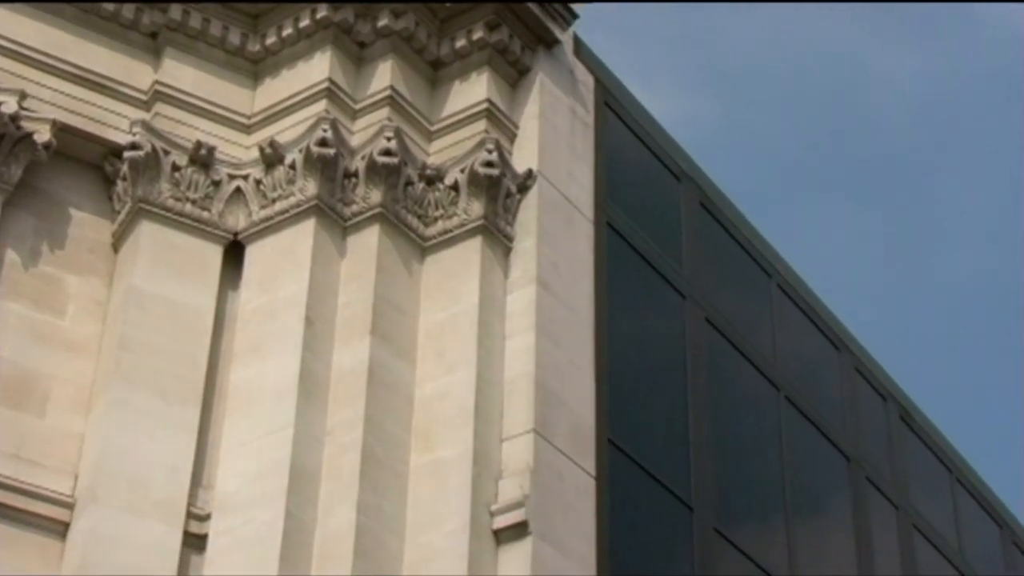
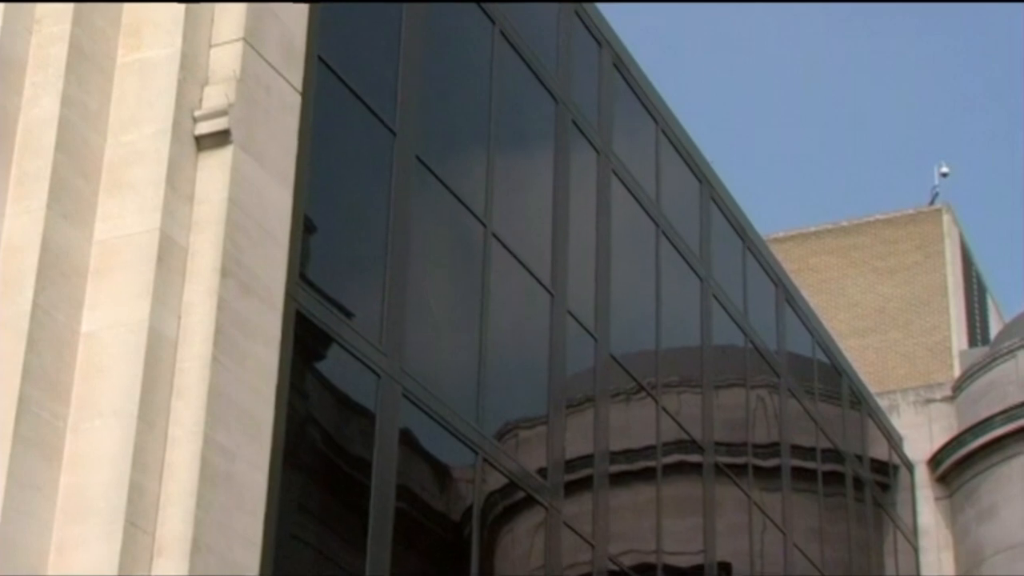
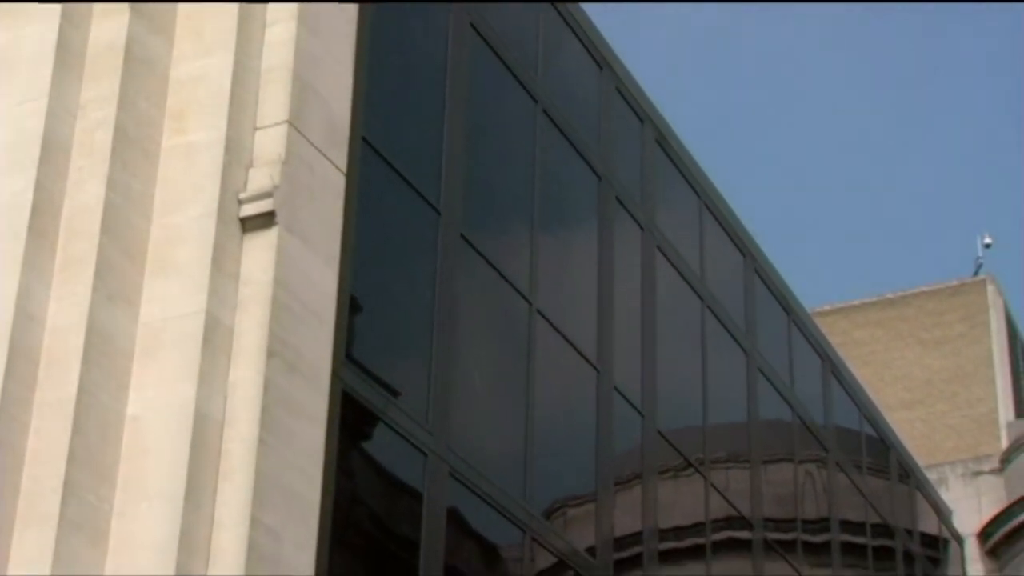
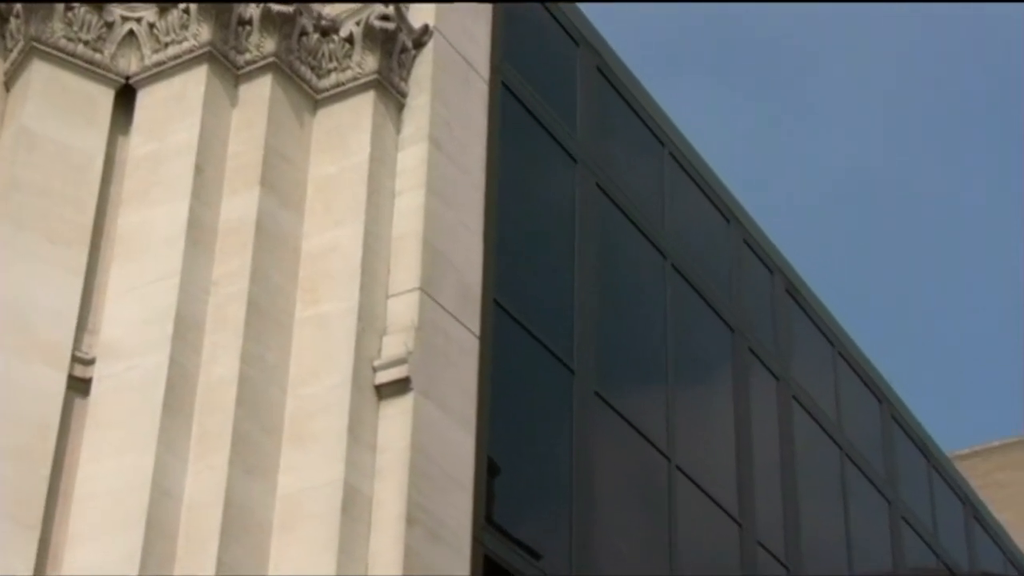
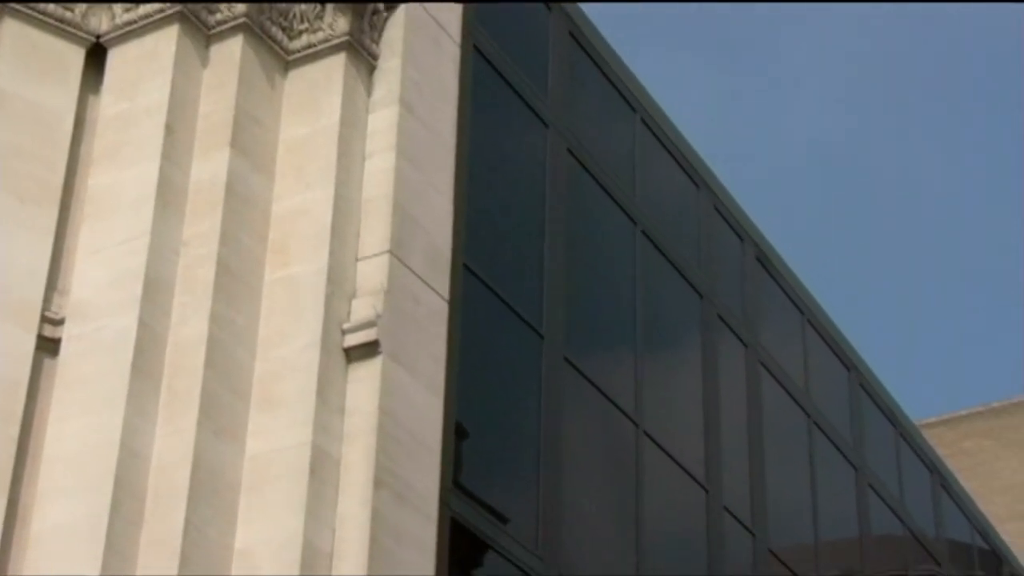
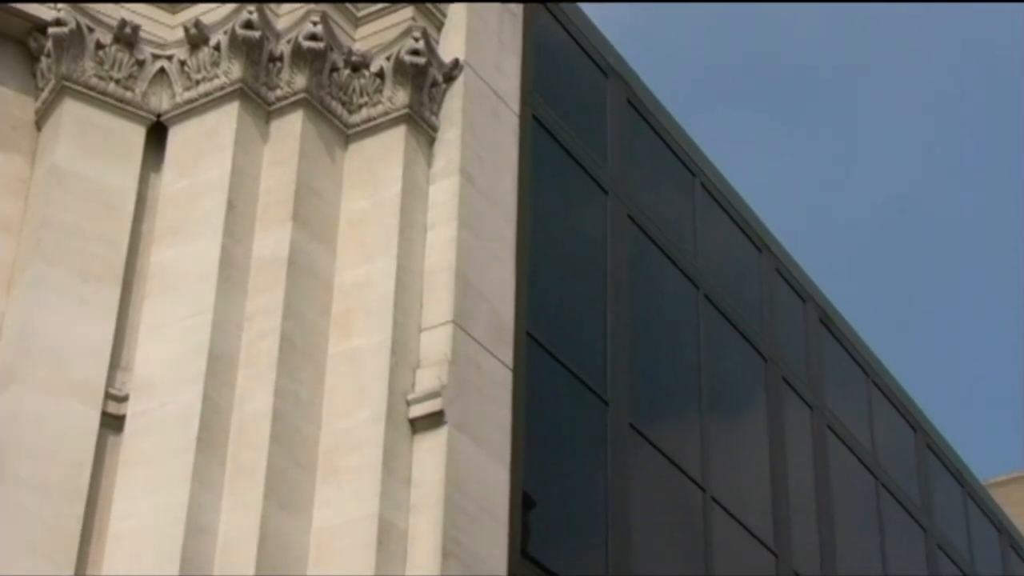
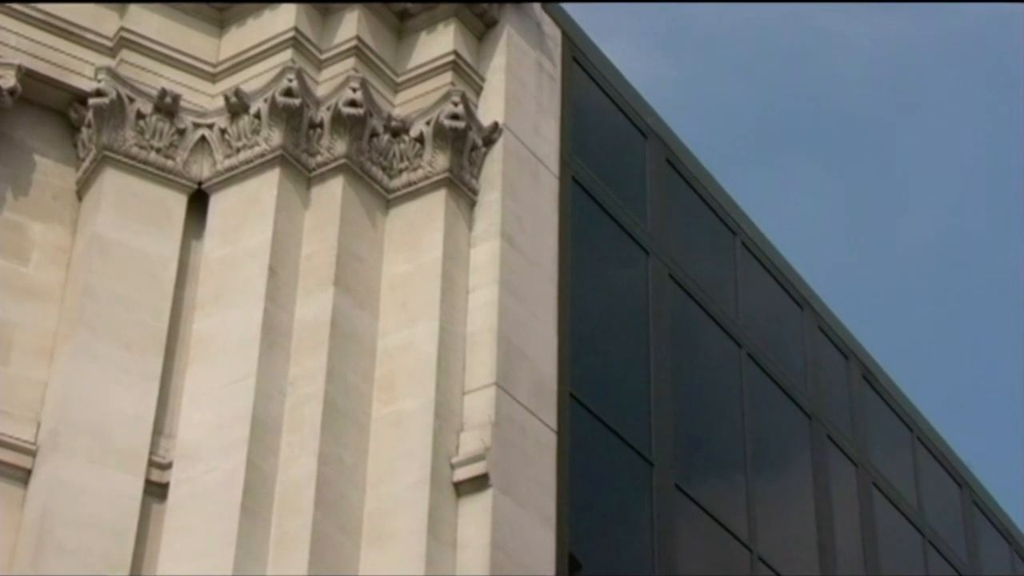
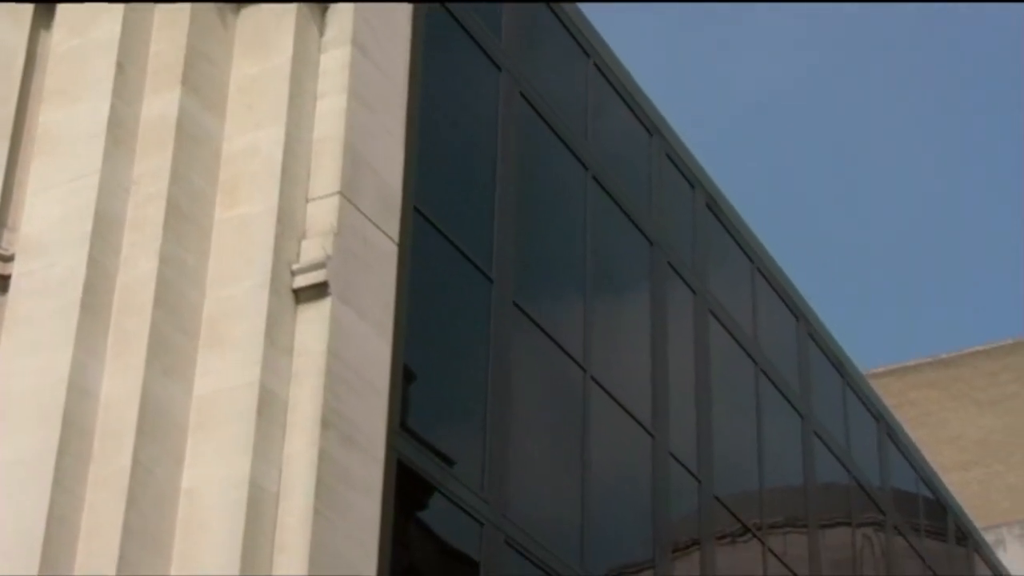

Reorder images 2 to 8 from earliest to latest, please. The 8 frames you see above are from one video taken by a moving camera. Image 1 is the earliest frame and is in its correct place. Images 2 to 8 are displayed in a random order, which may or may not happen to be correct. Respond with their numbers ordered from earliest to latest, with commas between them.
7, 6, 4, 5, 8, 3, 2
